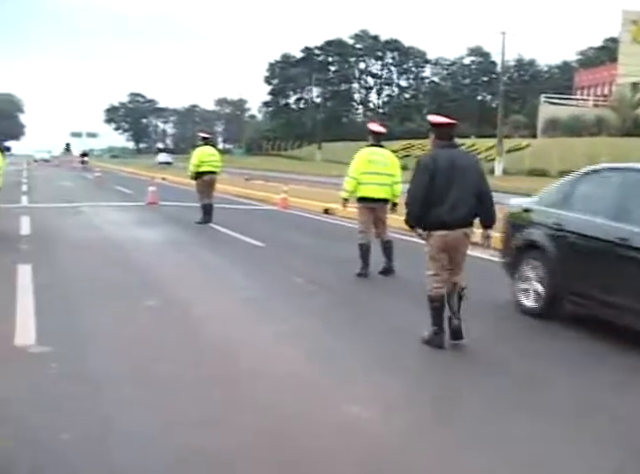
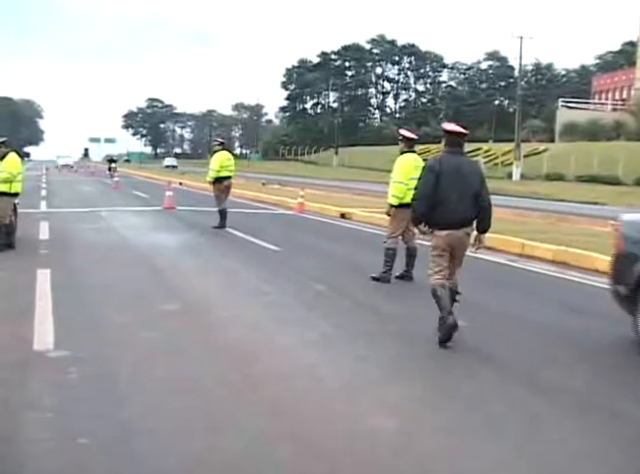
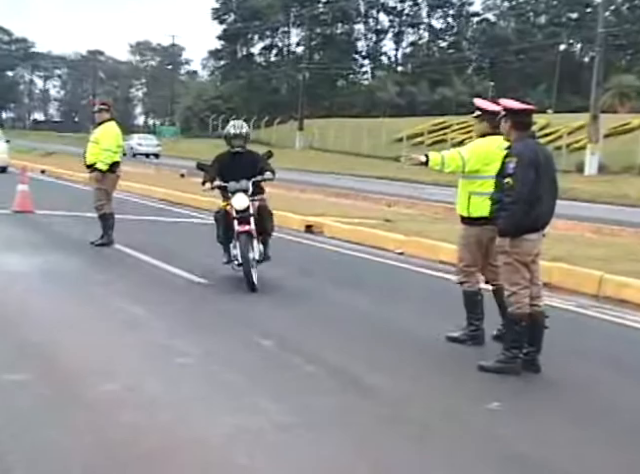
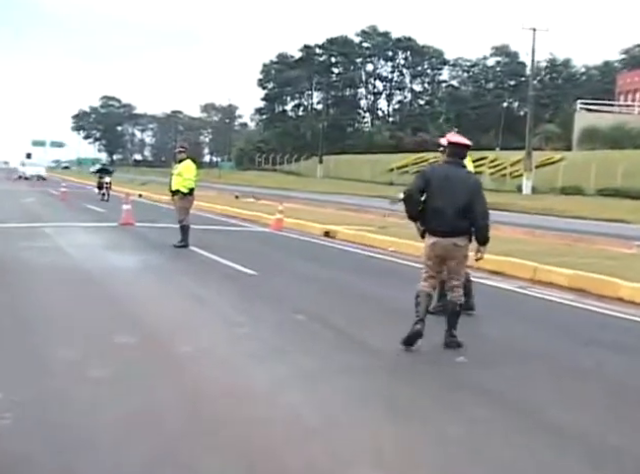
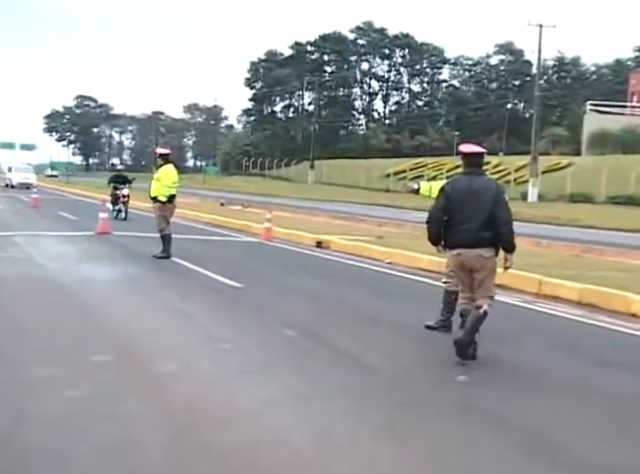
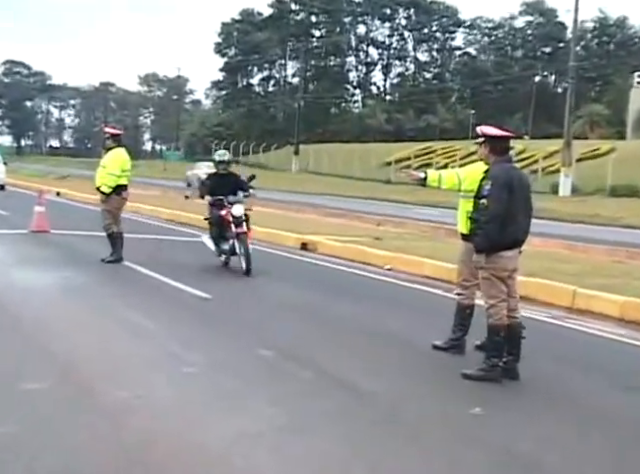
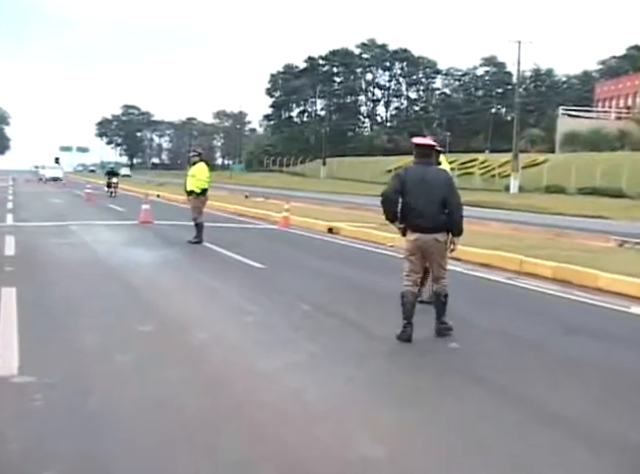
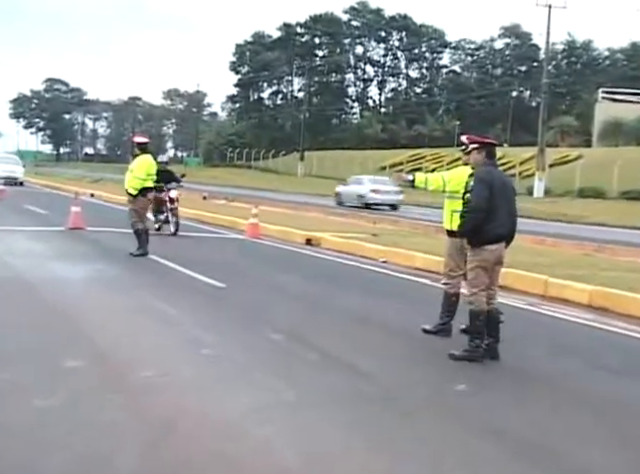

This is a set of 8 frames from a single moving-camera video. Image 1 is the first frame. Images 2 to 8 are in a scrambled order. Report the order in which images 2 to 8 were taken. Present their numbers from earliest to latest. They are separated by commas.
2, 7, 4, 5, 8, 6, 3
